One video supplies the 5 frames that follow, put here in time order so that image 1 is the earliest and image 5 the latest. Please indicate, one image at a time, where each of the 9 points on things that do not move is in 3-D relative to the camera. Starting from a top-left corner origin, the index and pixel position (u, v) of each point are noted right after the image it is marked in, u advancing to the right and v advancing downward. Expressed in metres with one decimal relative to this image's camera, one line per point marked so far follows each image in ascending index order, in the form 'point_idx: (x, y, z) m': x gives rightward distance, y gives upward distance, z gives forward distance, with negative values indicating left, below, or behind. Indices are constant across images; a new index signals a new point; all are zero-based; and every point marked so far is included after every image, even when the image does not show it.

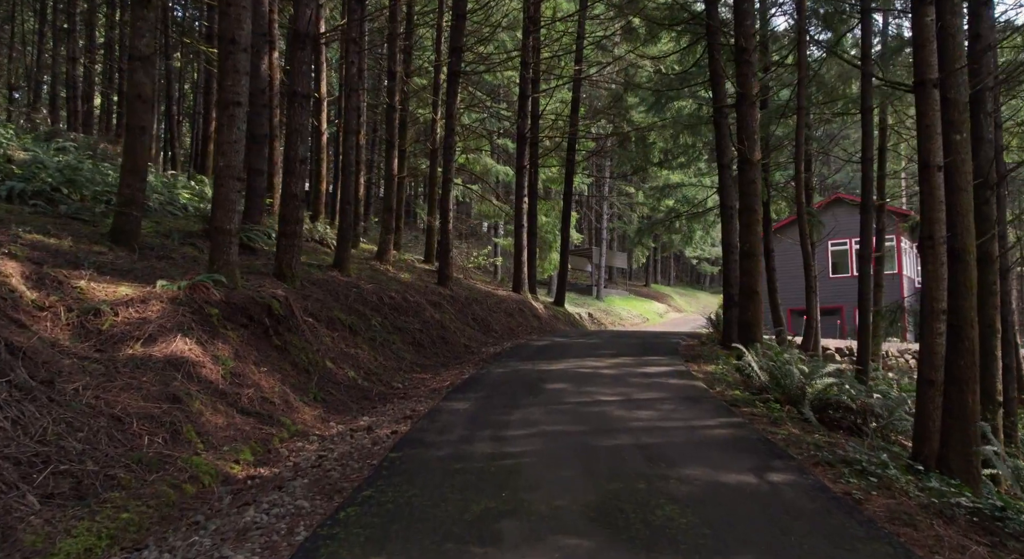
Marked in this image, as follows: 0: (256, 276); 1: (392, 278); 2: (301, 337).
0: (-3.8, 0.0, +13.2) m
1: (-2.6, 0.0, +19.8) m
2: (-2.7, -0.7, +11.2) m
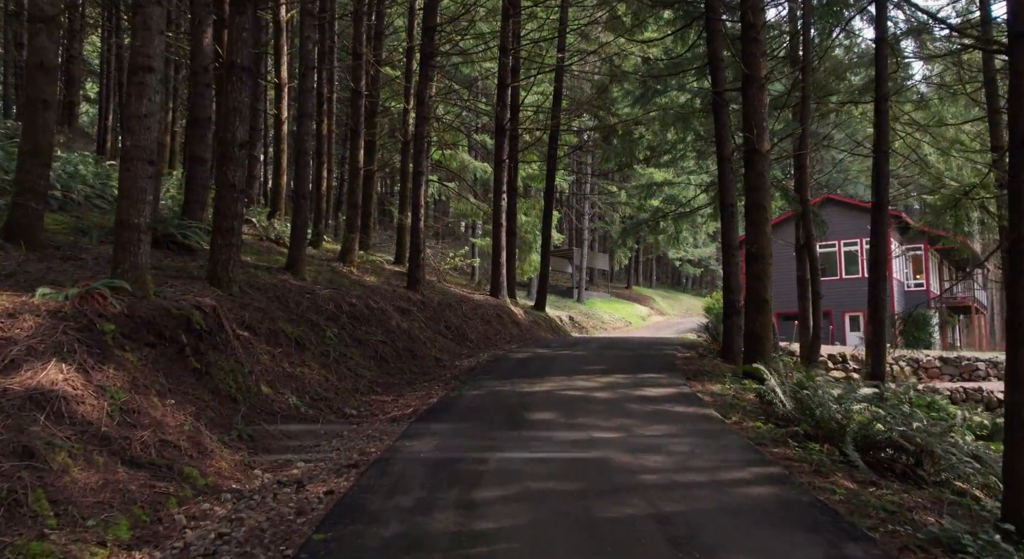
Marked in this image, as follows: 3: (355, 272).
0: (-4.1, 0.0, +11.1) m
1: (-3.1, -0.1, +17.7) m
2: (-2.9, -0.8, +9.2) m
3: (-3.4, +0.1, +19.3) m
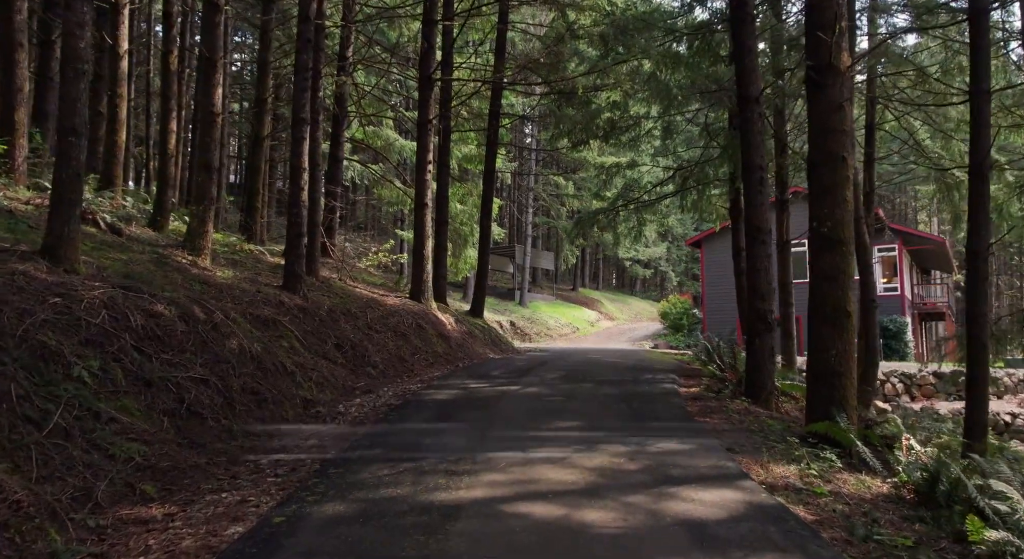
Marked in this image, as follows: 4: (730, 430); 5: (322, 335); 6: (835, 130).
0: (-4.7, +0.1, +4.9) m
1: (-4.1, 0.0, +11.6) m
2: (-3.4, -0.7, +3.1) m
3: (-4.5, +0.2, +13.2) m
4: (+2.2, -1.5, +8.7) m
5: (-2.7, -0.8, +12.8) m
6: (+3.2, +1.5, +8.8) m
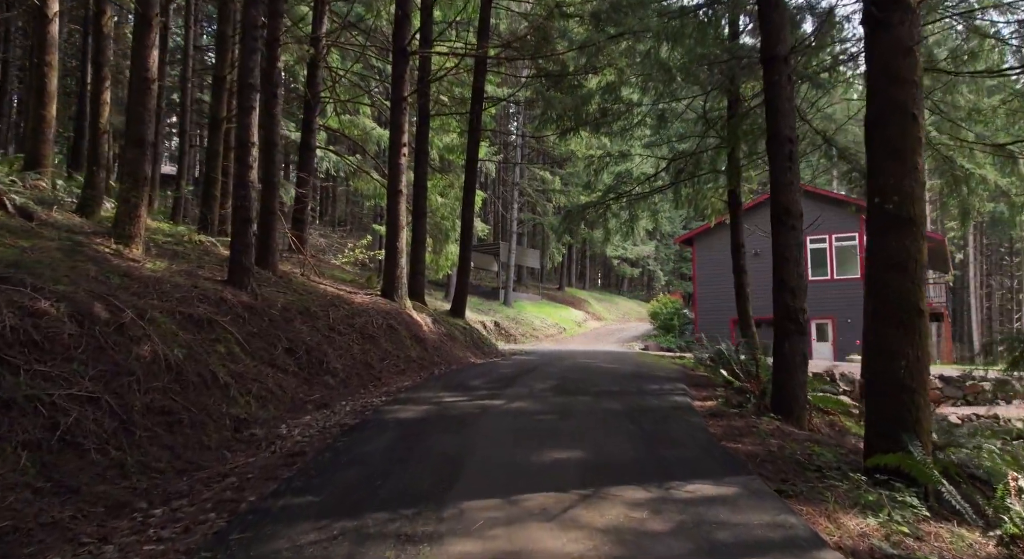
0: (-4.8, +0.2, +2.9) m
1: (-4.3, +0.1, +9.6) m
2: (-3.4, -0.6, +1.1) m
3: (-4.8, +0.3, +11.2) m
4: (+2.0, -1.4, +6.9) m
5: (-2.9, -0.7, +10.8) m
6: (+3.0, +1.6, +7.0) m
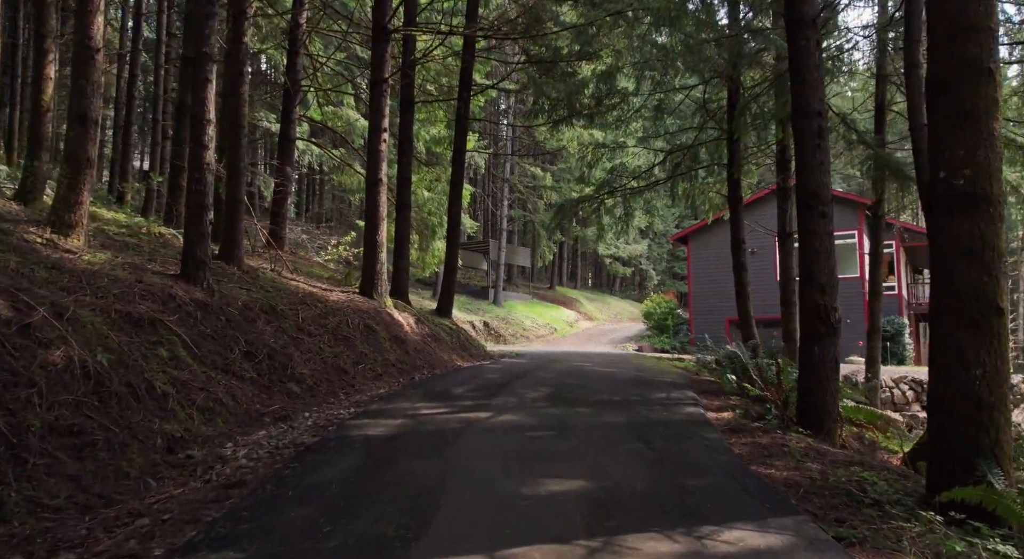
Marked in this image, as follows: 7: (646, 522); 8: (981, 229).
0: (-4.8, +0.2, +1.6) m
1: (-4.4, +0.1, +8.3) m
2: (-3.4, -0.6, -0.2) m
3: (-4.9, +0.4, +9.9) m
4: (+1.9, -1.3, +5.6) m
5: (-3.1, -0.6, +9.5) m
6: (+3.0, +1.6, +5.8) m
7: (+0.8, -1.3, +4.6) m
8: (+3.0, +0.3, +5.6) m
